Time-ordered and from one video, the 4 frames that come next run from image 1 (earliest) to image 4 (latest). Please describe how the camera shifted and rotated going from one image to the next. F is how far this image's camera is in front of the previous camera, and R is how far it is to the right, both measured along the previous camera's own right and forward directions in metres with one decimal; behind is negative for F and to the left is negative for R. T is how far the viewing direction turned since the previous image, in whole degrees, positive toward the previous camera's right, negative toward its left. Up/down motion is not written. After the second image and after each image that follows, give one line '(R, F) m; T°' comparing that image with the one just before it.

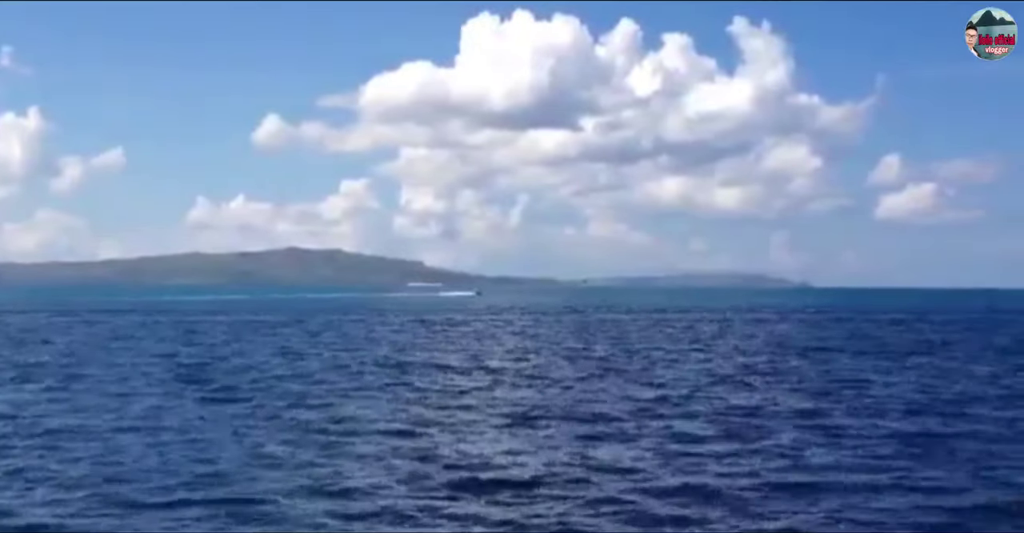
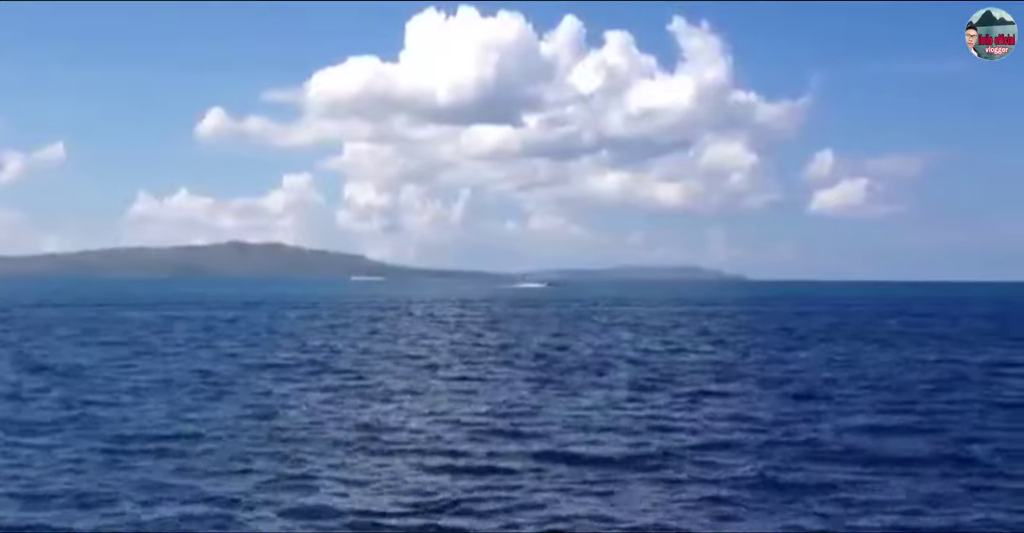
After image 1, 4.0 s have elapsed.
(-2.3, -2.5) m; +3°
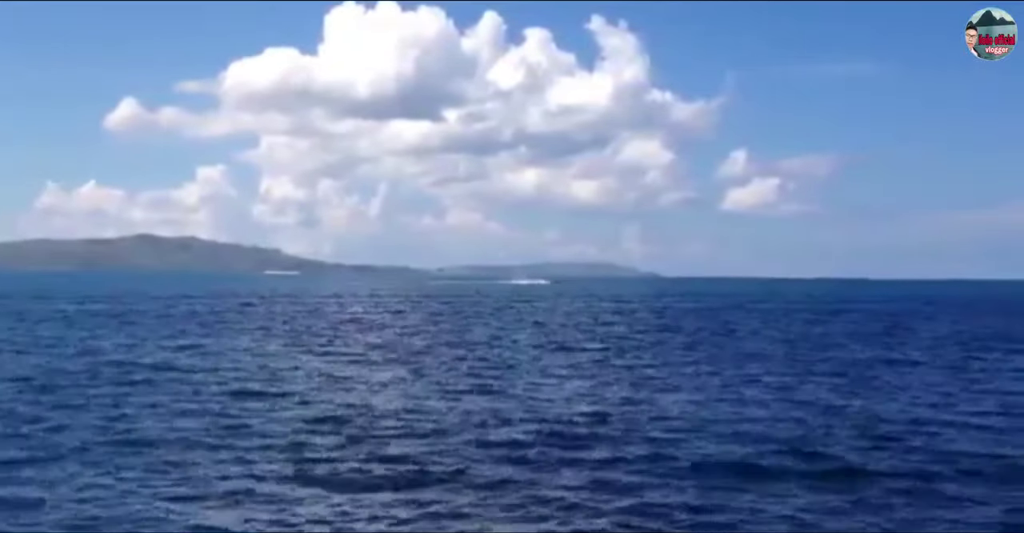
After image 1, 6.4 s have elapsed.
(-1.0, -0.4) m; +4°
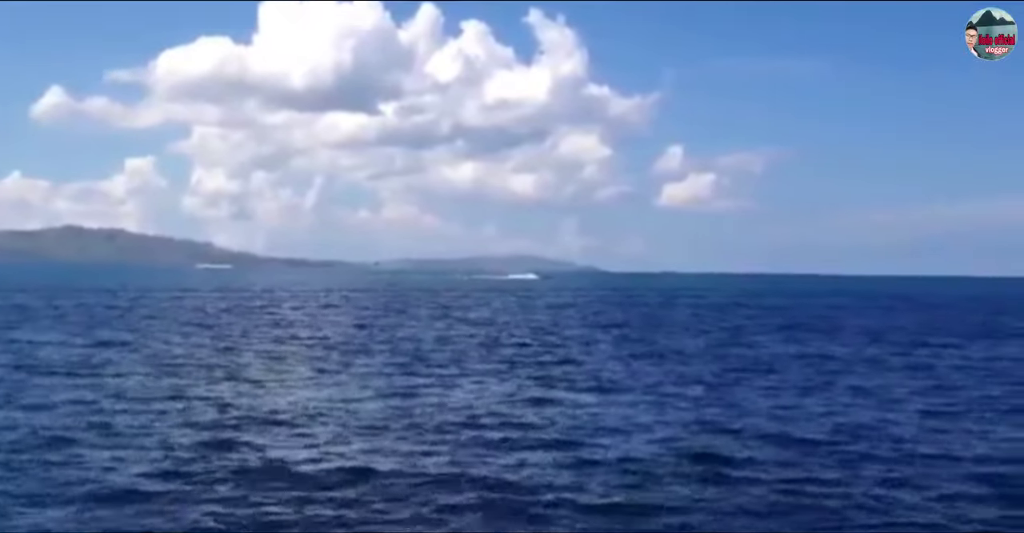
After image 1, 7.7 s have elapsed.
(-0.6, +1.1) m; +3°
